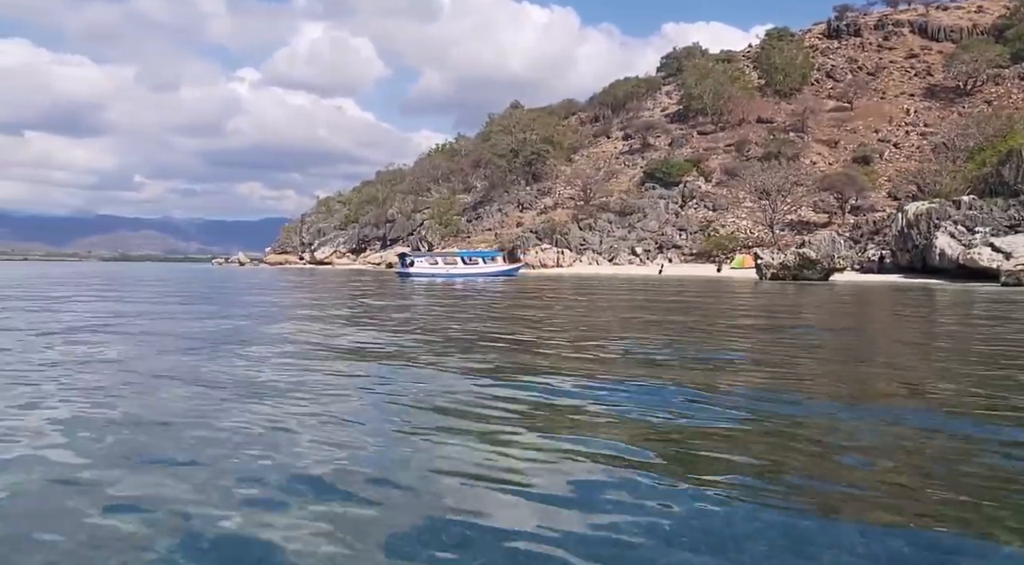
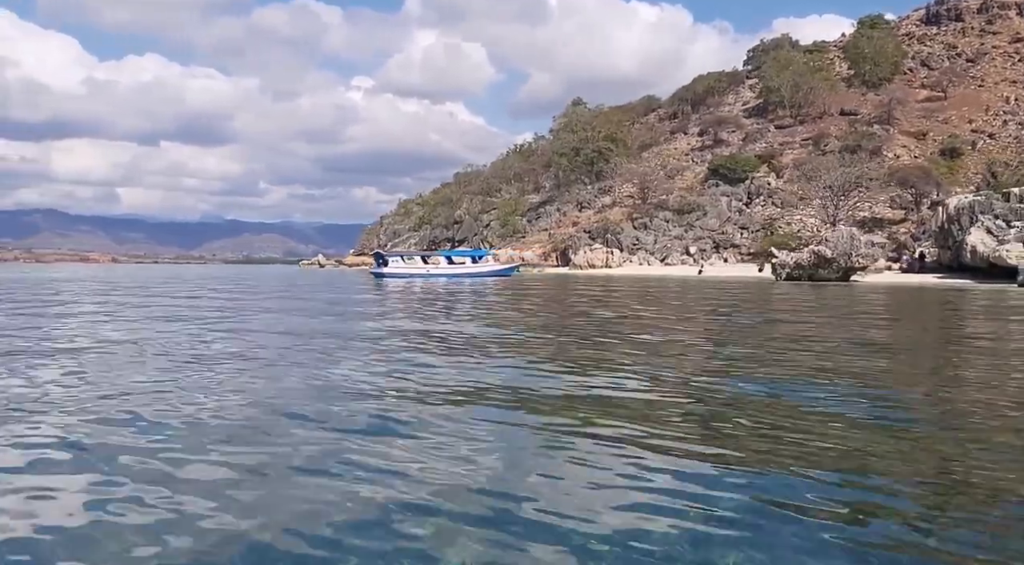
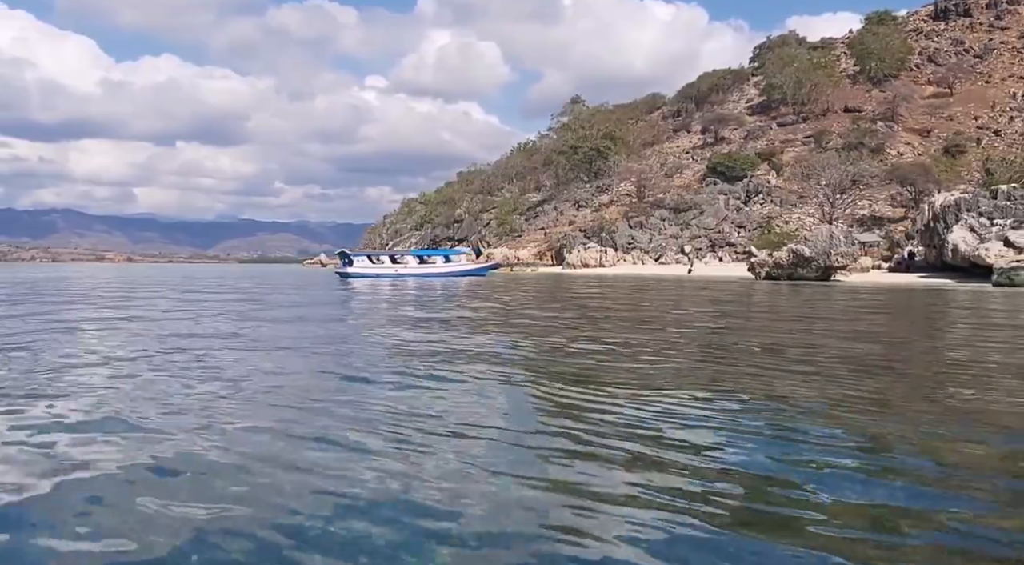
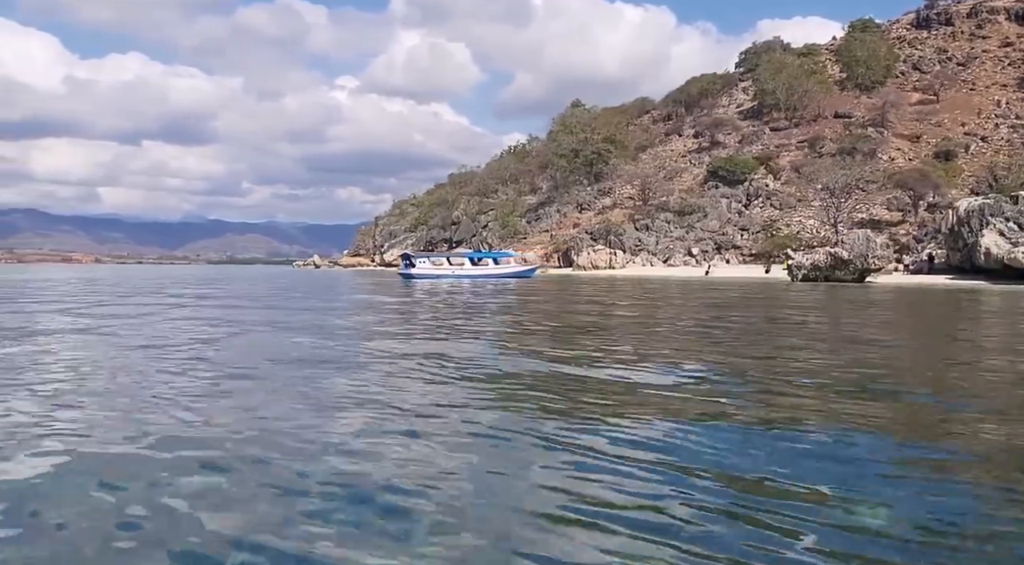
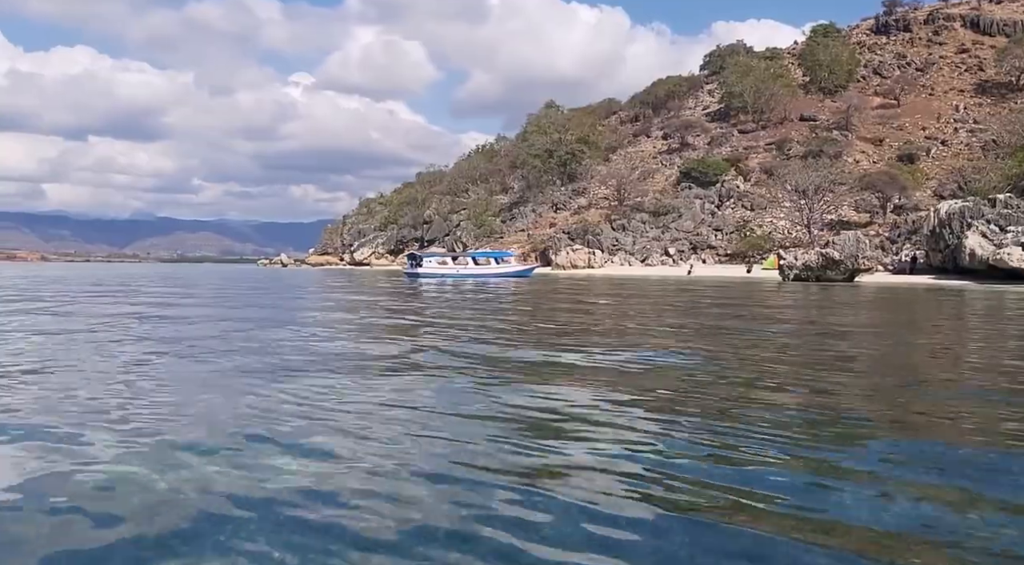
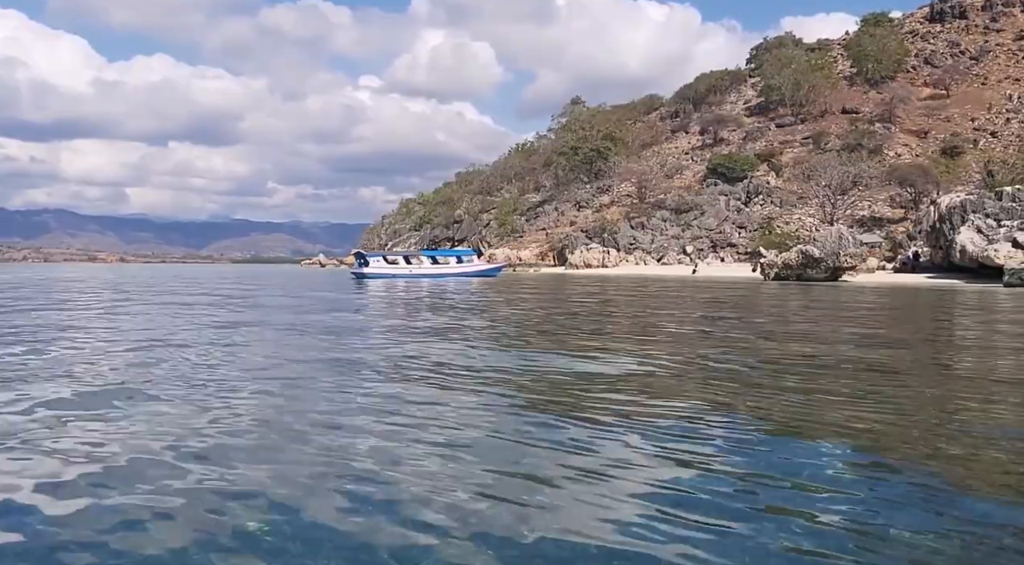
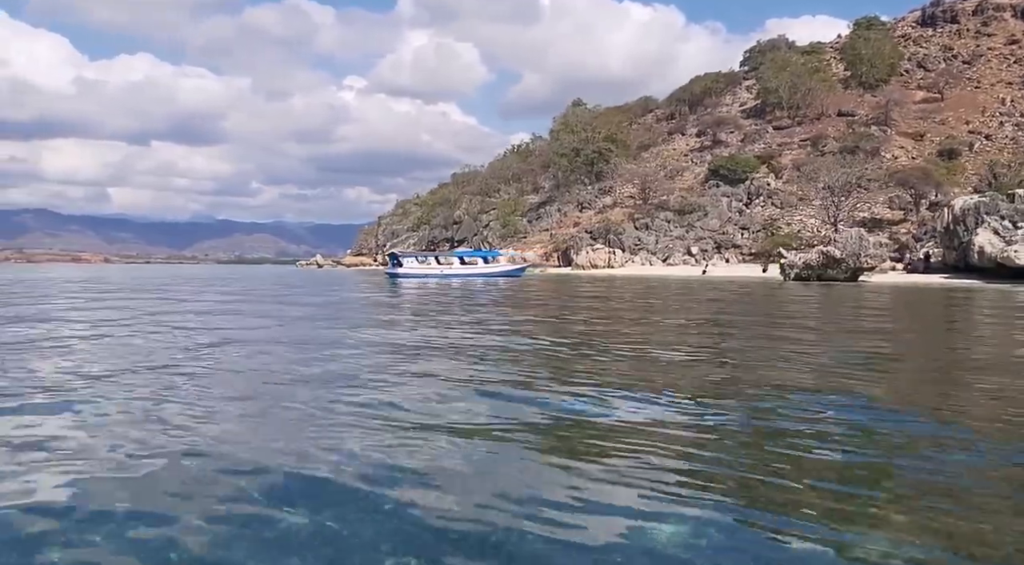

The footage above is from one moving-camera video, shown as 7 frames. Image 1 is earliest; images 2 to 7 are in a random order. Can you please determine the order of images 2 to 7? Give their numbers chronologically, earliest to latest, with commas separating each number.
5, 4, 7, 2, 6, 3
